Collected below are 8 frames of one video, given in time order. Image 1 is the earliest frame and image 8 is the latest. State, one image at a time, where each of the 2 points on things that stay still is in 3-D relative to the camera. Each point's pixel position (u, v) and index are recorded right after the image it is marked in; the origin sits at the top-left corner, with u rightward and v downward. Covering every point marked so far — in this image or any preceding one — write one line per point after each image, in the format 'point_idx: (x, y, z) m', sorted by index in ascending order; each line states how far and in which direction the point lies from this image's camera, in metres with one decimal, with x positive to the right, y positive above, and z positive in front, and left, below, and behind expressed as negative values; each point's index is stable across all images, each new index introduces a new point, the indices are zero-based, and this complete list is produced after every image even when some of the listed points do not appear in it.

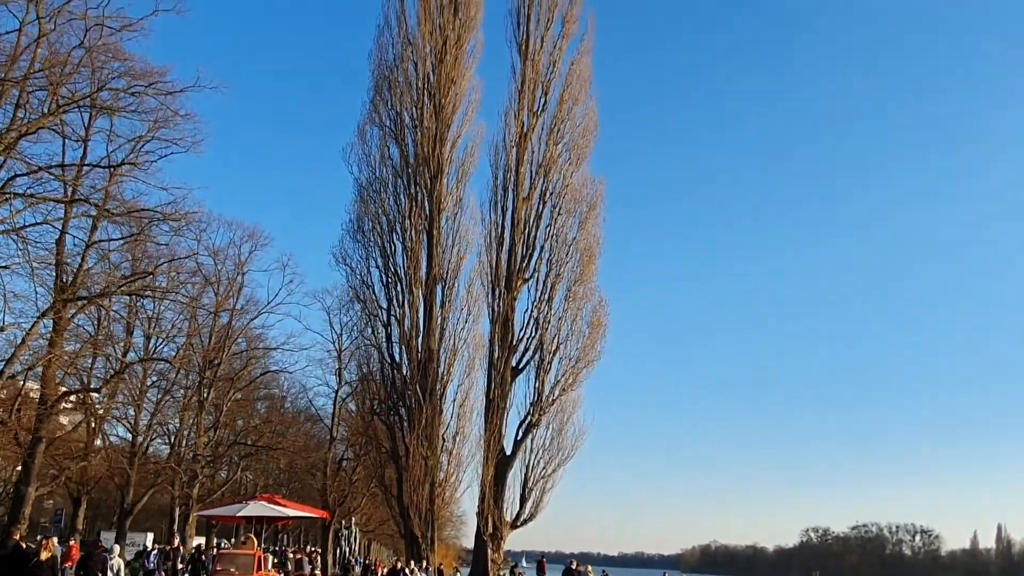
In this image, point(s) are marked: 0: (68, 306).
0: (-9.0, -0.4, +18.5) m
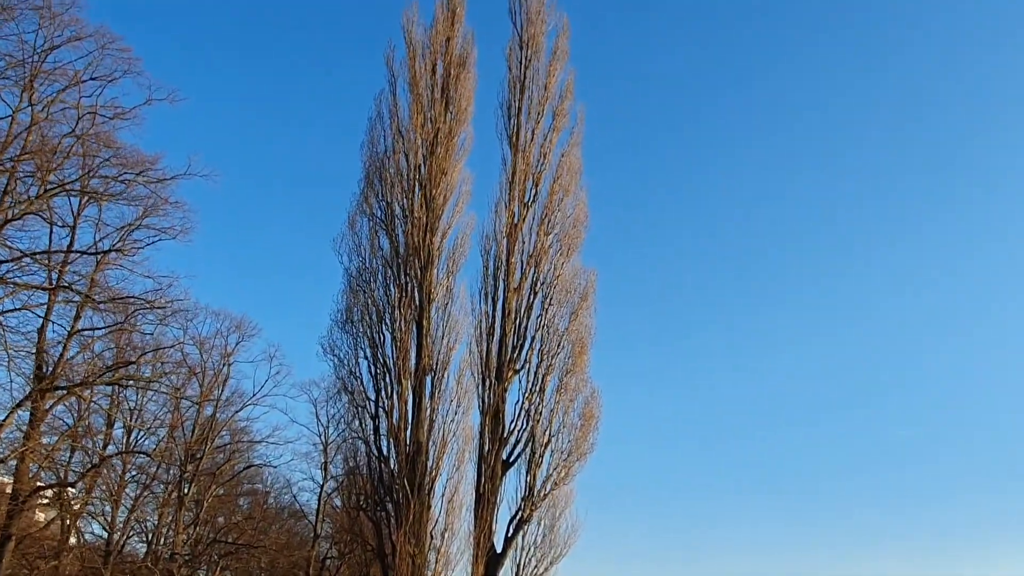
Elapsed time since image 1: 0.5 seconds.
0: (-9.2, -2.2, +18.0) m
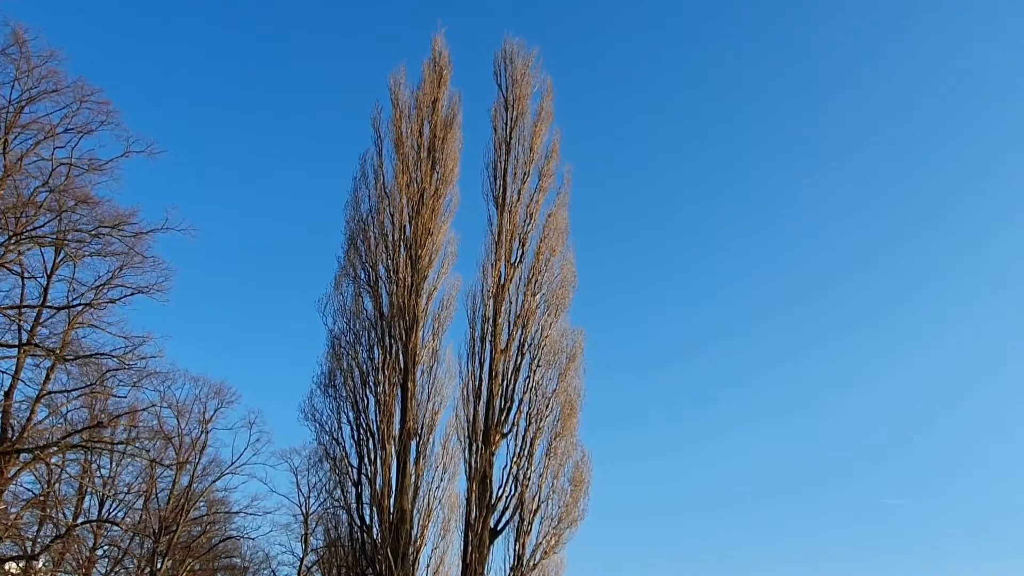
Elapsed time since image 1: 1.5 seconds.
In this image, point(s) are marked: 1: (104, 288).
0: (-9.4, -3.3, +17.1) m
1: (-7.4, 0.0, +16.5) m
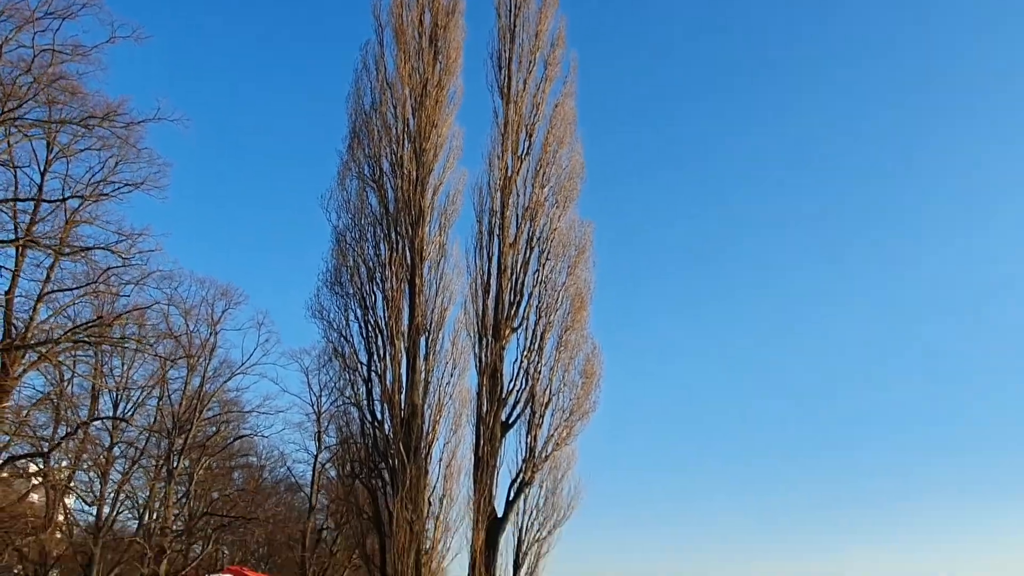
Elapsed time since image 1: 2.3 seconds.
0: (-9.2, -1.4, +16.9) m
1: (-7.3, +1.9, +16.0) m
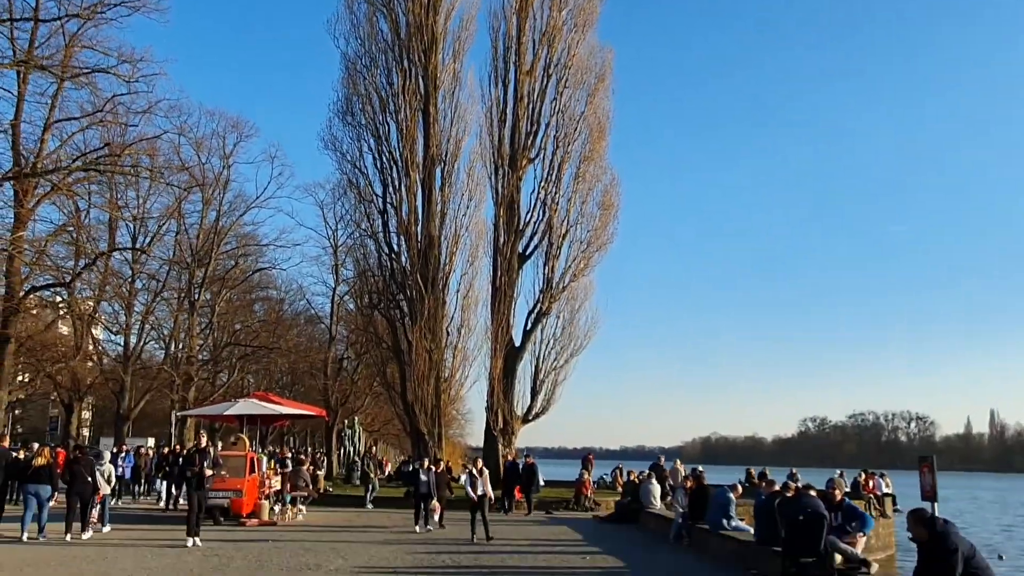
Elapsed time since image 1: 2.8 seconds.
0: (-8.9, +1.7, +16.7) m
1: (-7.0, +4.8, +15.2) m
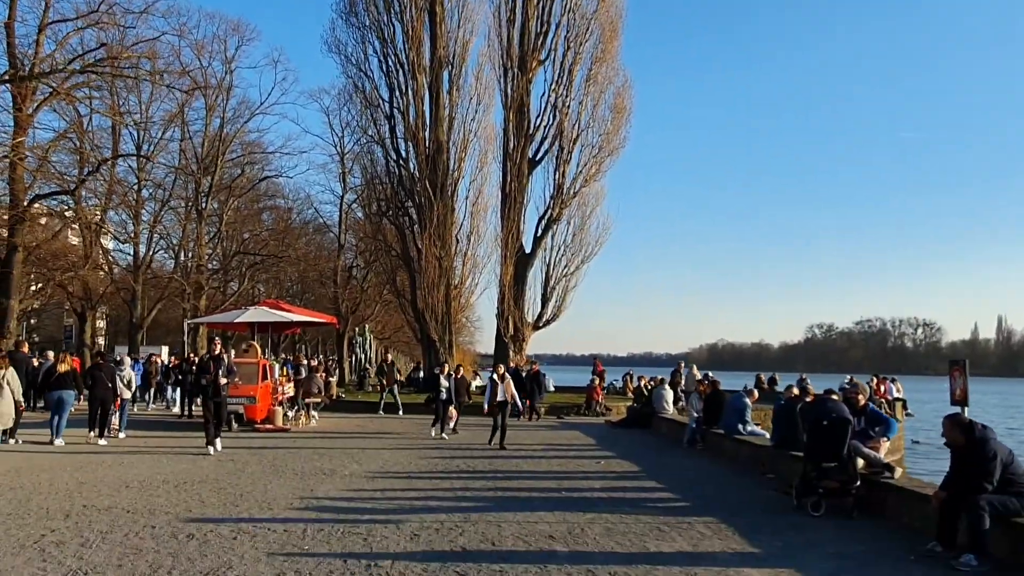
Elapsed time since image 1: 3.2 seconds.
0: (-8.7, +3.4, +16.3) m
1: (-6.8, +6.3, +14.5) m
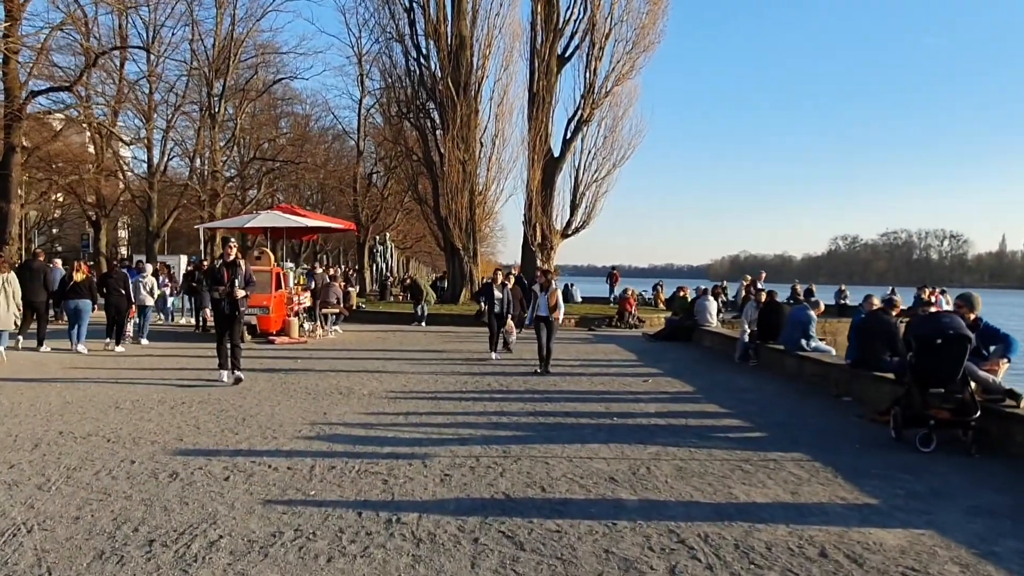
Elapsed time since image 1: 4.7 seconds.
0: (-8.2, +5.0, +15.1) m
1: (-6.3, +7.7, +12.9) m
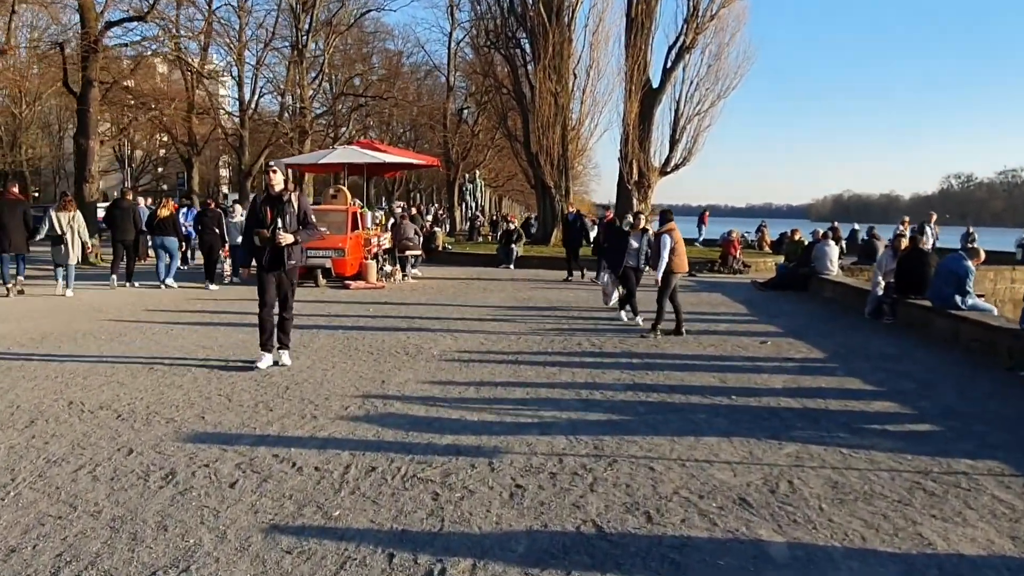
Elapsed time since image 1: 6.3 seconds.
0: (-6.7, +5.9, +14.4) m
1: (-5.1, +8.5, +11.9) m
